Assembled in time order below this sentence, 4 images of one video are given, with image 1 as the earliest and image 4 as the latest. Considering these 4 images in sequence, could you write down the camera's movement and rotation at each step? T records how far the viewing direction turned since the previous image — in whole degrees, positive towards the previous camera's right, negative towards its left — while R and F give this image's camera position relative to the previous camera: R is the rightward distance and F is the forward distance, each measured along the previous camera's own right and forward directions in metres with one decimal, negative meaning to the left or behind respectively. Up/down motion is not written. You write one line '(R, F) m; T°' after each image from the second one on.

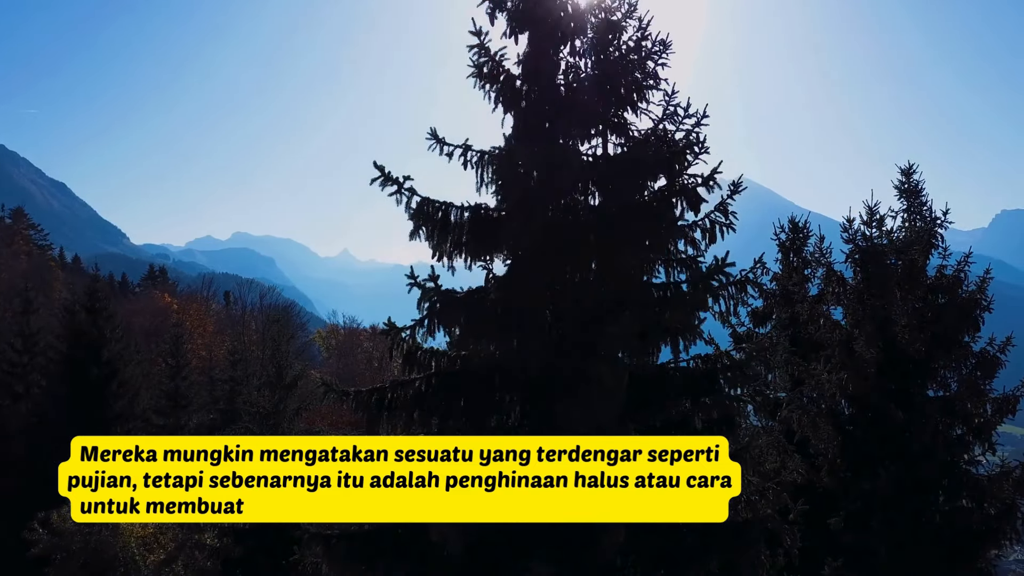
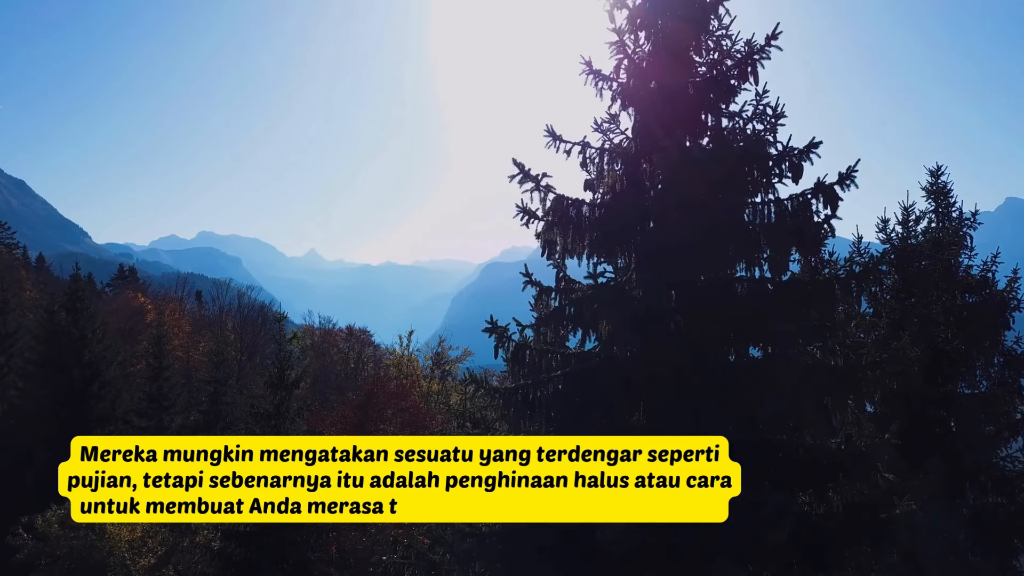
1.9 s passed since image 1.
(-1.3, 0.0) m; 0°
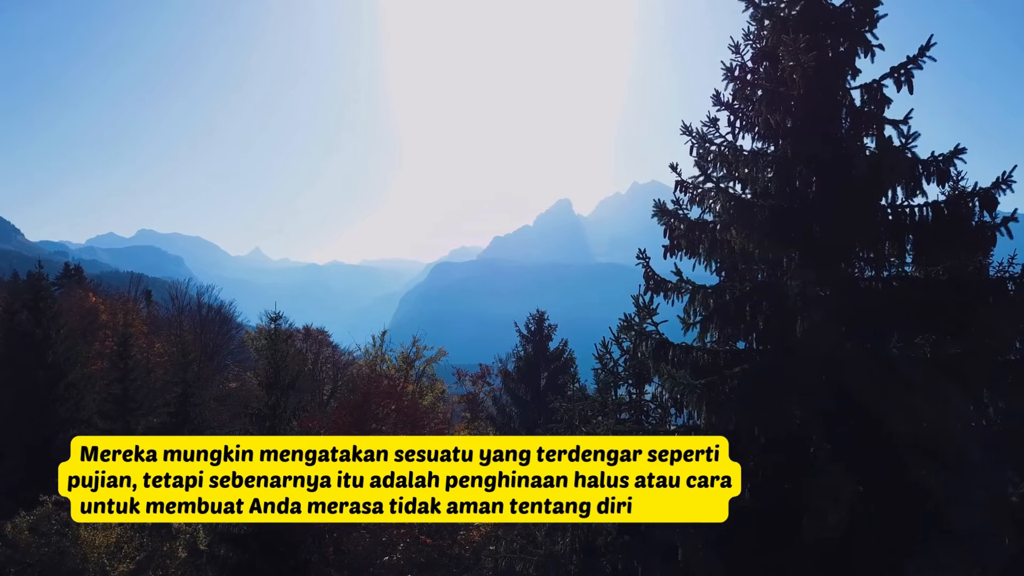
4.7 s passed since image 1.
(-1.7, -0.2) m; 0°
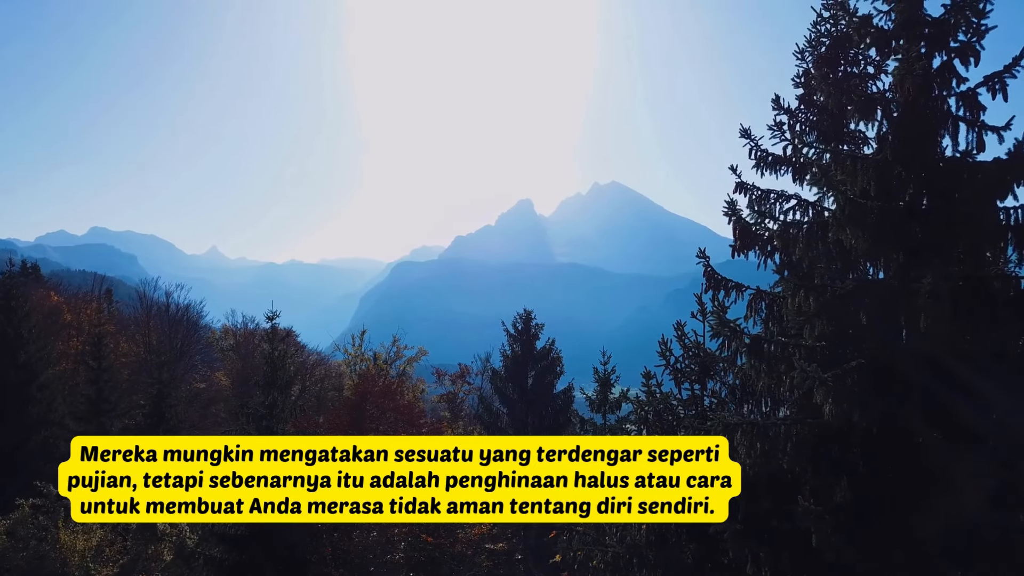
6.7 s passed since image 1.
(-1.2, -0.2) m; 0°
